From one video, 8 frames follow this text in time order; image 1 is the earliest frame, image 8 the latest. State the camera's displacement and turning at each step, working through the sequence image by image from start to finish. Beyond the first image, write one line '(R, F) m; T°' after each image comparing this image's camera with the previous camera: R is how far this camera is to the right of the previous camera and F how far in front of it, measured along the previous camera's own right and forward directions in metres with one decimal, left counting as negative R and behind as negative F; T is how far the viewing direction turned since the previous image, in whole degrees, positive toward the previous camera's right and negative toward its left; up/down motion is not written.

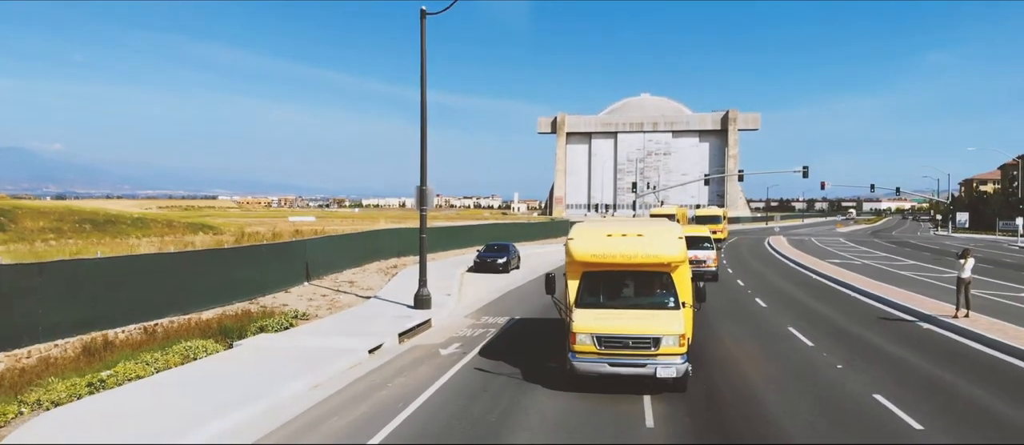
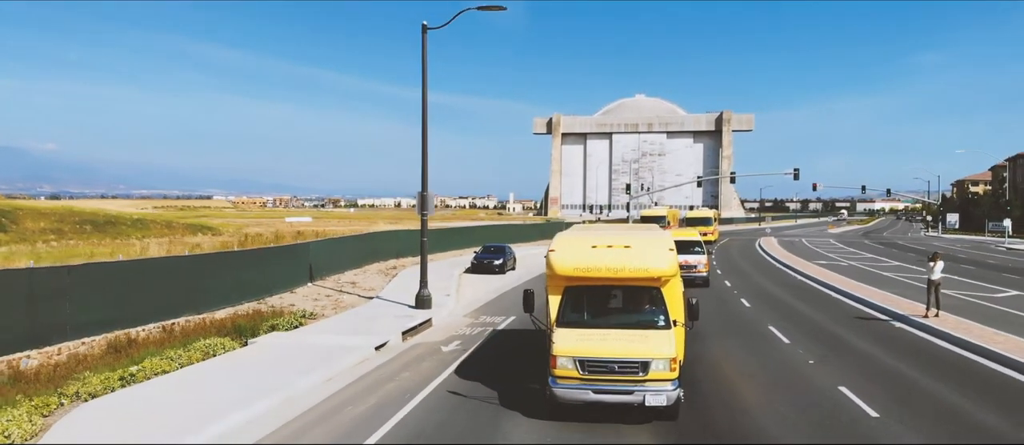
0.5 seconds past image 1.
(0.0, -0.9) m; 0°
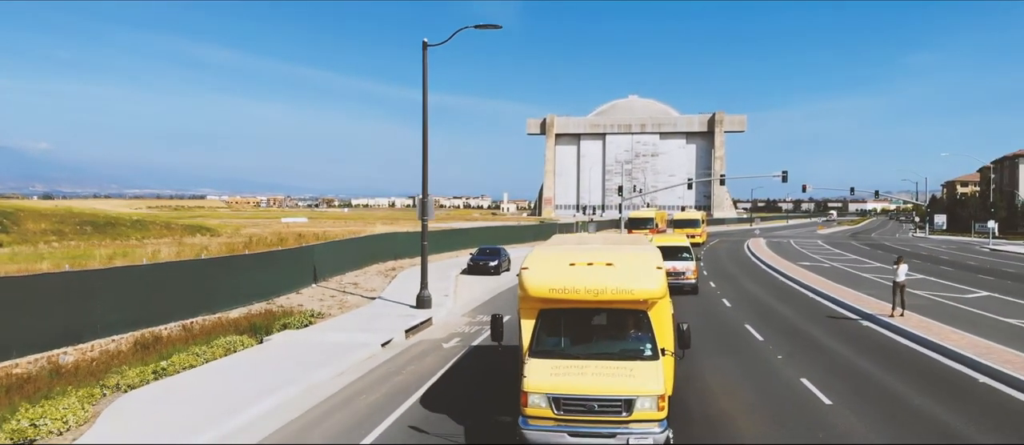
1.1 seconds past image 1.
(0.0, -1.2) m; +1°
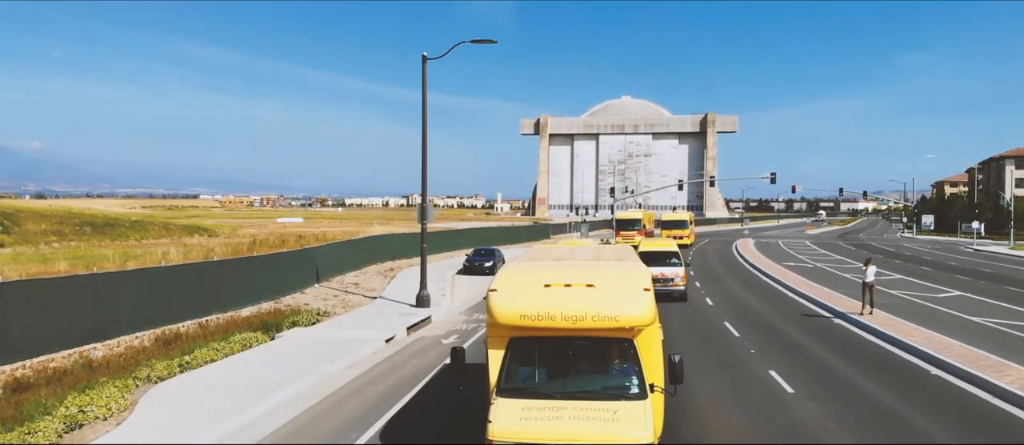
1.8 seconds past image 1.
(0.0, -1.1) m; +1°
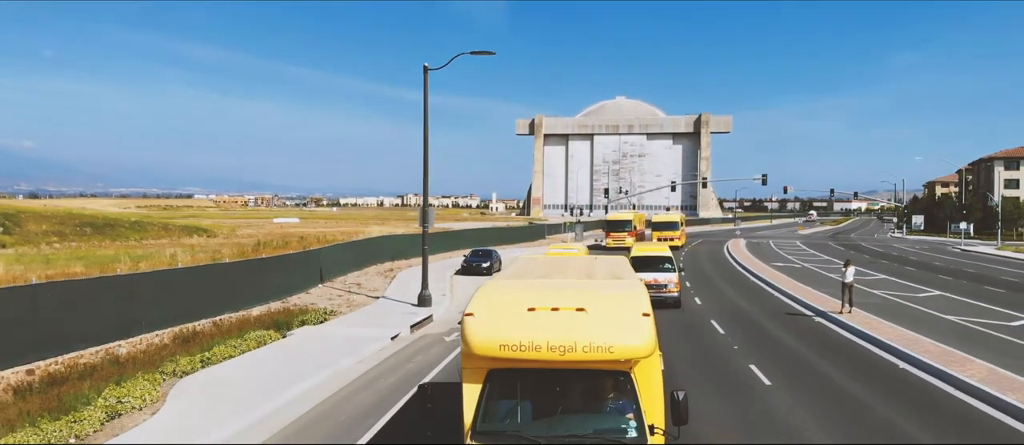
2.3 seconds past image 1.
(-0.1, -1.0) m; 0°
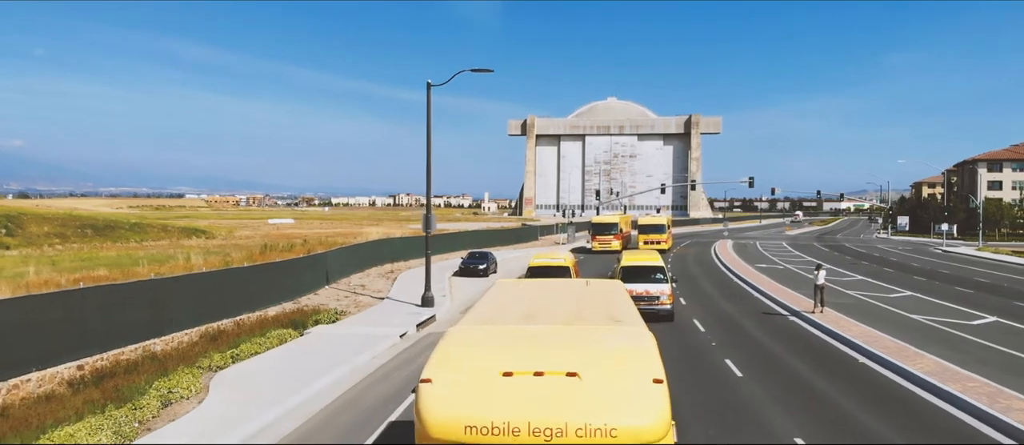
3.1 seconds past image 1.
(-0.2, -1.5) m; +1°
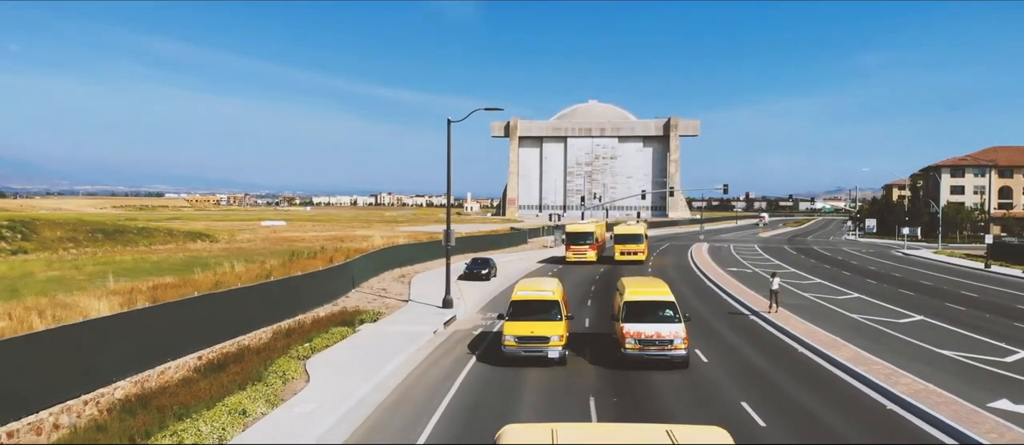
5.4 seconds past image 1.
(-1.1, -4.2) m; +2°
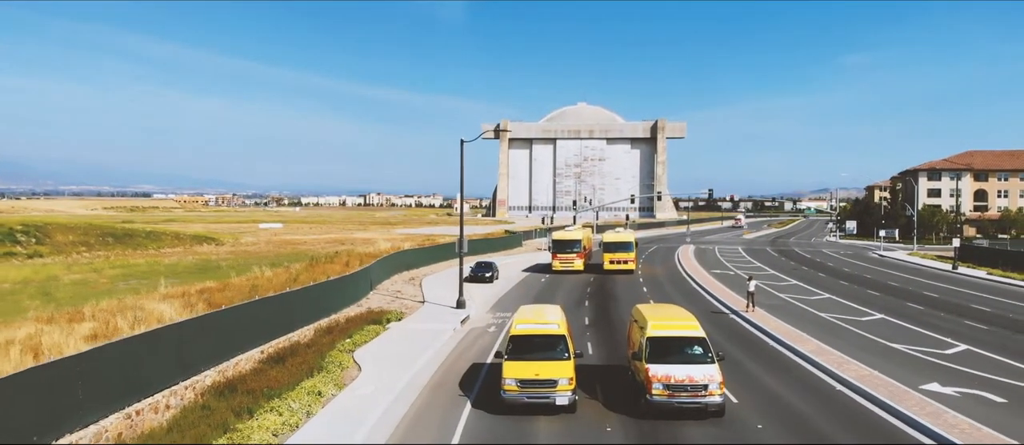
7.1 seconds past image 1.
(-0.9, -3.2) m; +1°
